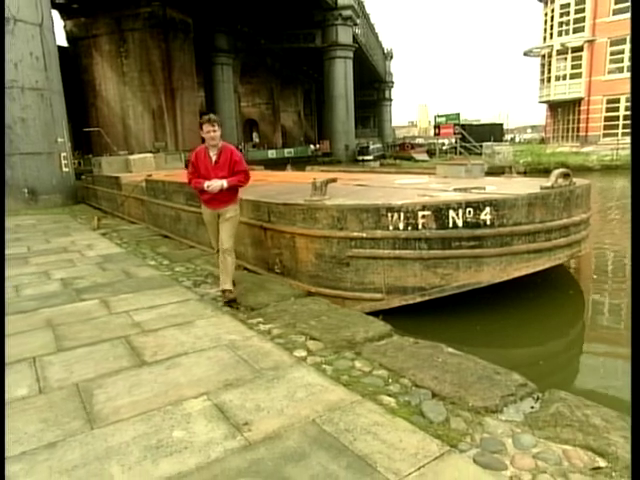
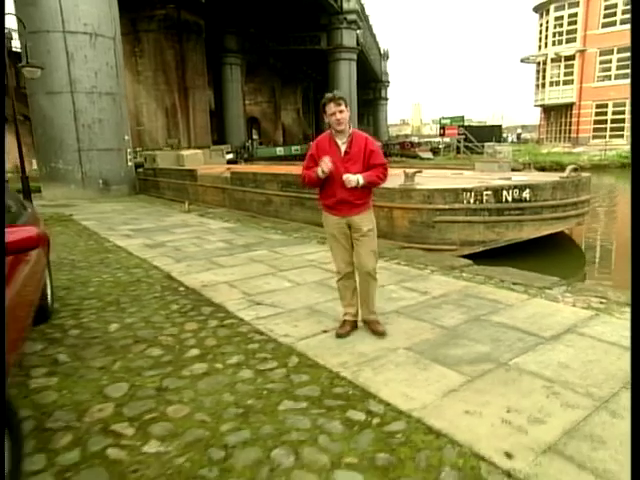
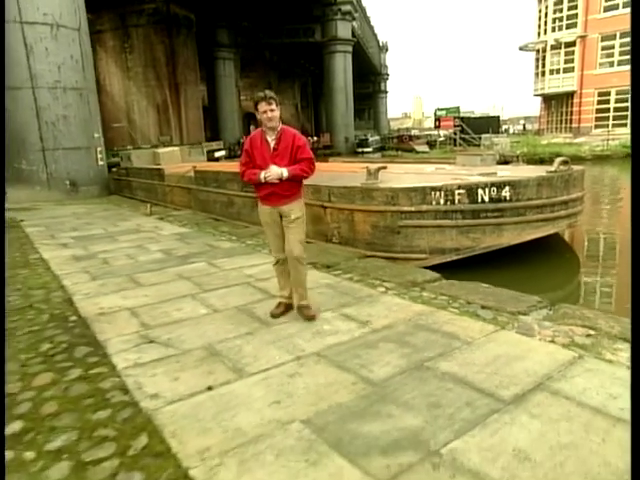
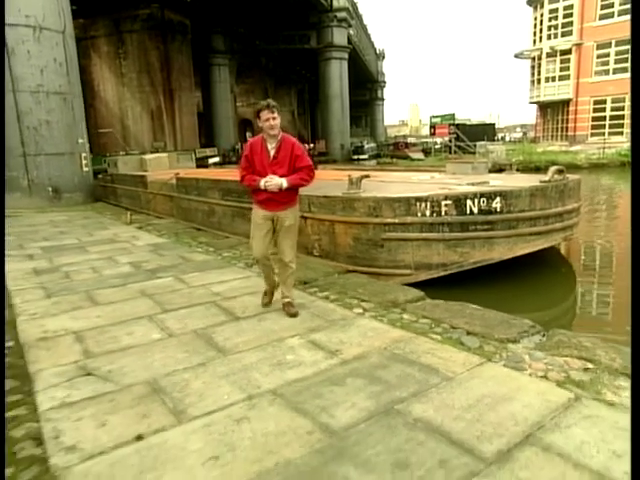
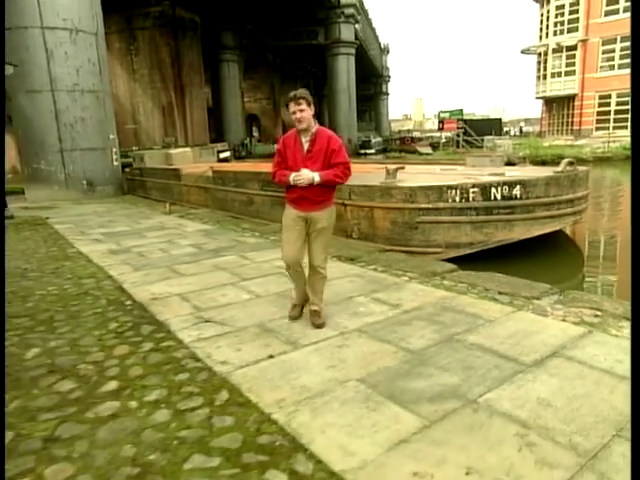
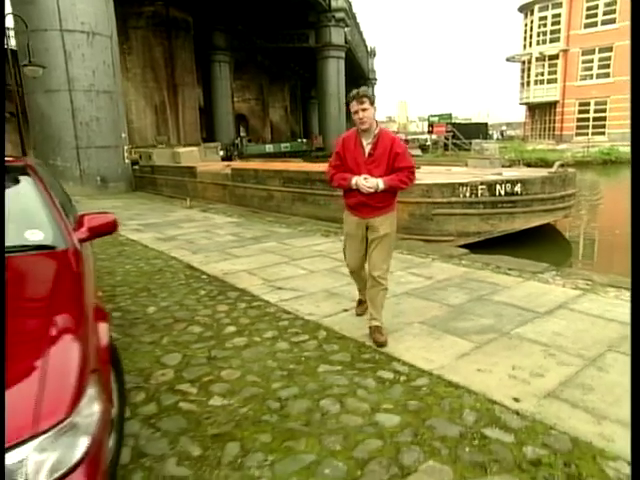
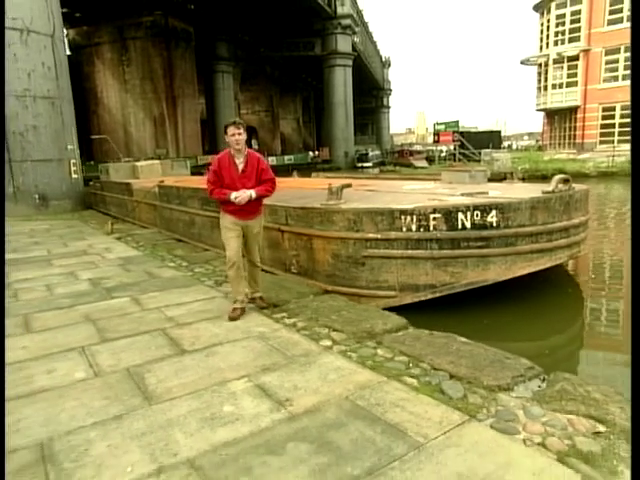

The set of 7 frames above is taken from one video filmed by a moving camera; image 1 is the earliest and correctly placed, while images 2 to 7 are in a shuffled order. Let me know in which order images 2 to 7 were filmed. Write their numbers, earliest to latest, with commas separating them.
7, 4, 3, 5, 2, 6
